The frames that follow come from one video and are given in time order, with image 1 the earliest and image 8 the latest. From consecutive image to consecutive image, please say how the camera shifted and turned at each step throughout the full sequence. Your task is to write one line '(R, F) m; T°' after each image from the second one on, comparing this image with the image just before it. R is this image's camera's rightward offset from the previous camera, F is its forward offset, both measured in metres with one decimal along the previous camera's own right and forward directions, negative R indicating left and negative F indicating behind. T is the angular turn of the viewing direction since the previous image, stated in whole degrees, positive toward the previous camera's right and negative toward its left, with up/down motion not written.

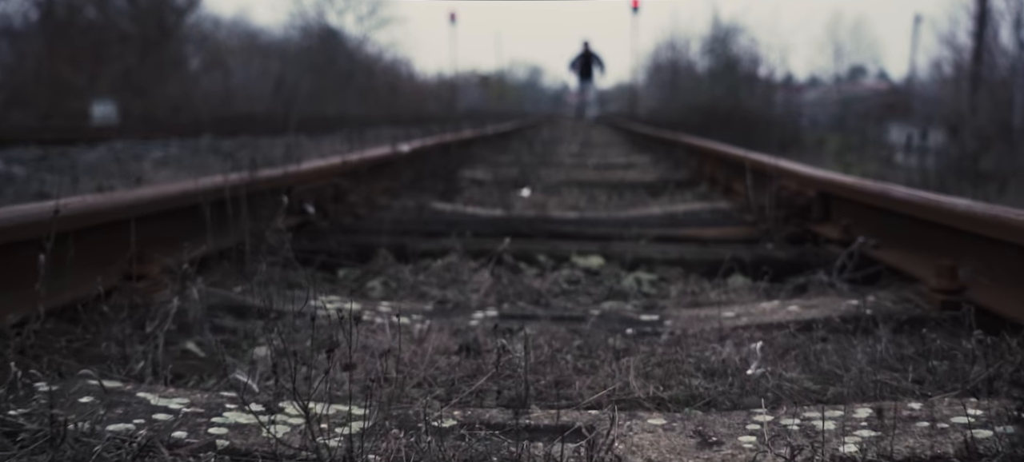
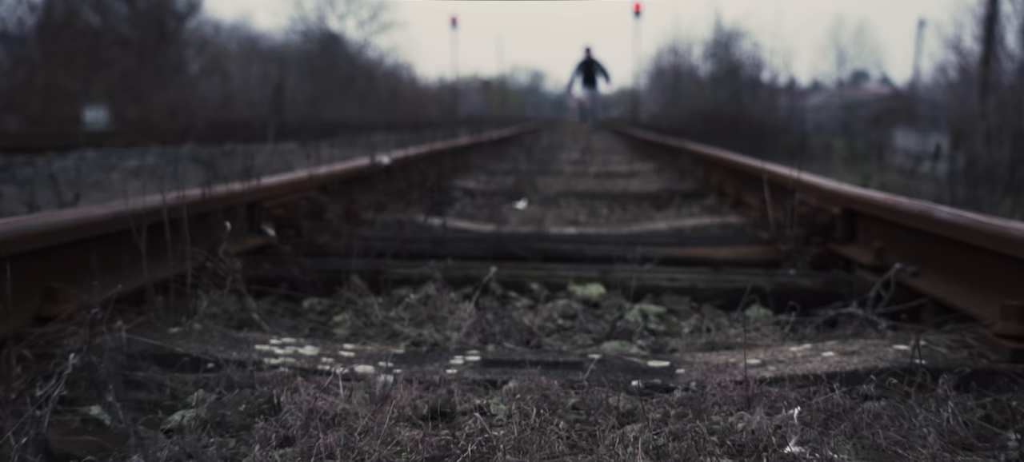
(+0.1, +0.5) m; 0°
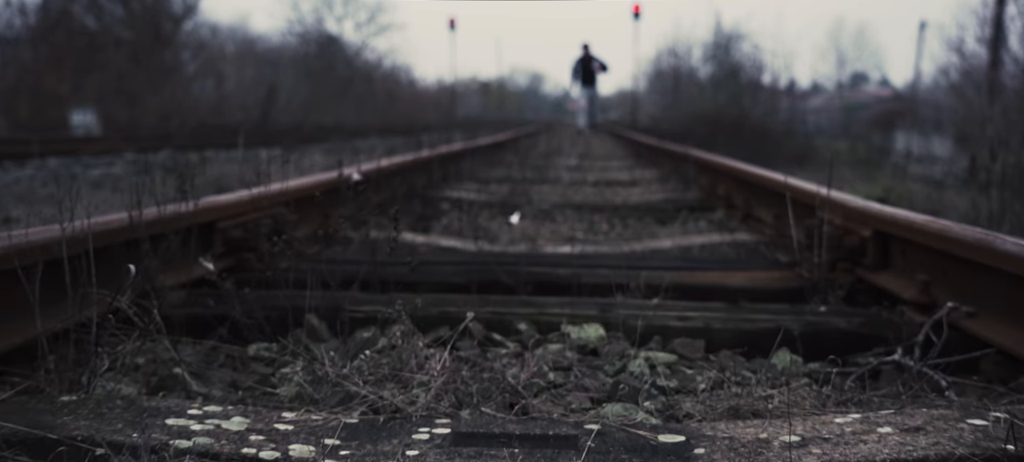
(+0.1, +0.6) m; 0°
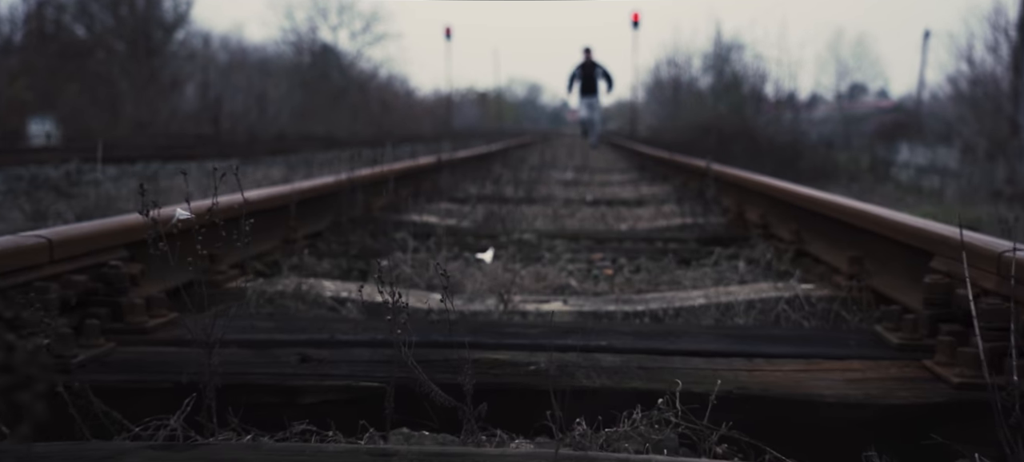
(+0.2, +1.9) m; 0°
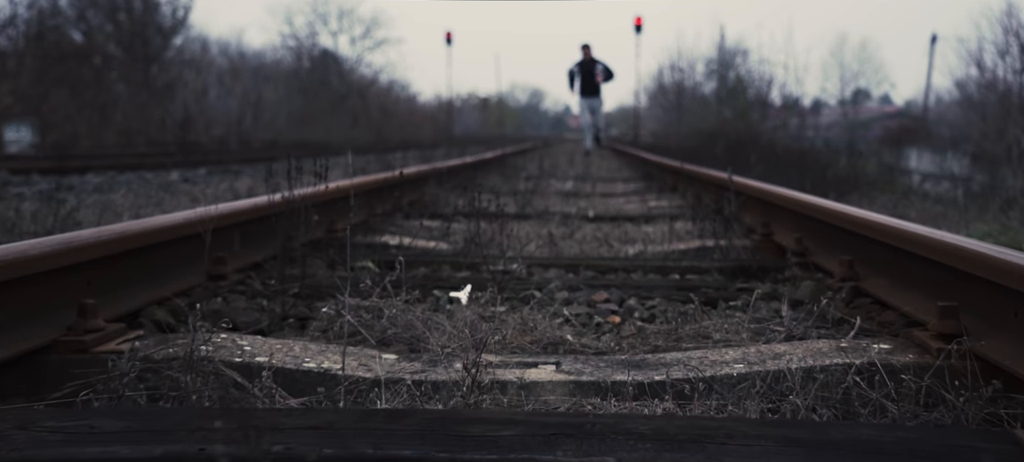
(+0.1, +1.1) m; 0°
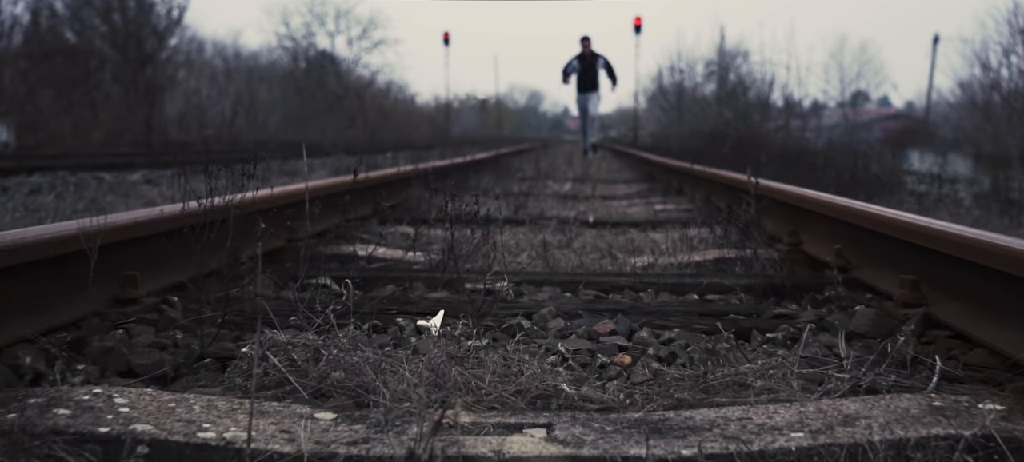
(+0.1, +0.9) m; 0°
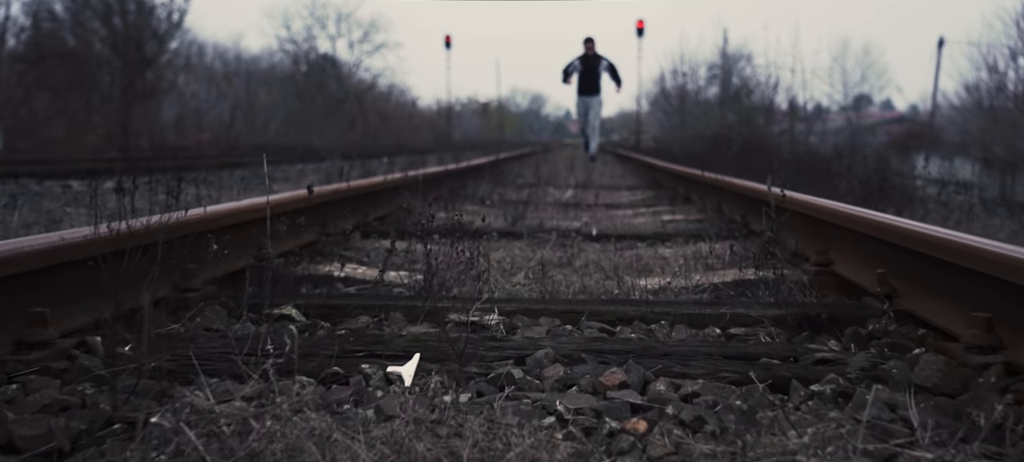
(+0.1, +0.6) m; 0°
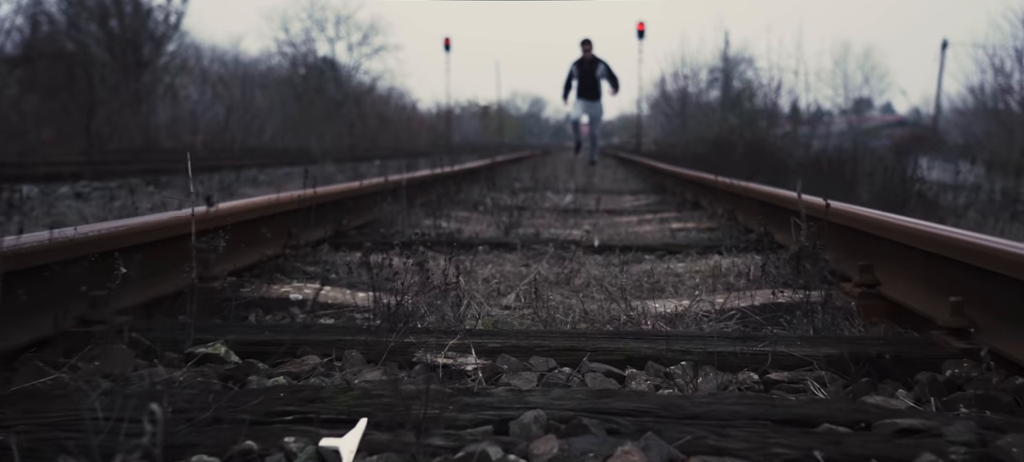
(+0.1, +0.8) m; 0°
